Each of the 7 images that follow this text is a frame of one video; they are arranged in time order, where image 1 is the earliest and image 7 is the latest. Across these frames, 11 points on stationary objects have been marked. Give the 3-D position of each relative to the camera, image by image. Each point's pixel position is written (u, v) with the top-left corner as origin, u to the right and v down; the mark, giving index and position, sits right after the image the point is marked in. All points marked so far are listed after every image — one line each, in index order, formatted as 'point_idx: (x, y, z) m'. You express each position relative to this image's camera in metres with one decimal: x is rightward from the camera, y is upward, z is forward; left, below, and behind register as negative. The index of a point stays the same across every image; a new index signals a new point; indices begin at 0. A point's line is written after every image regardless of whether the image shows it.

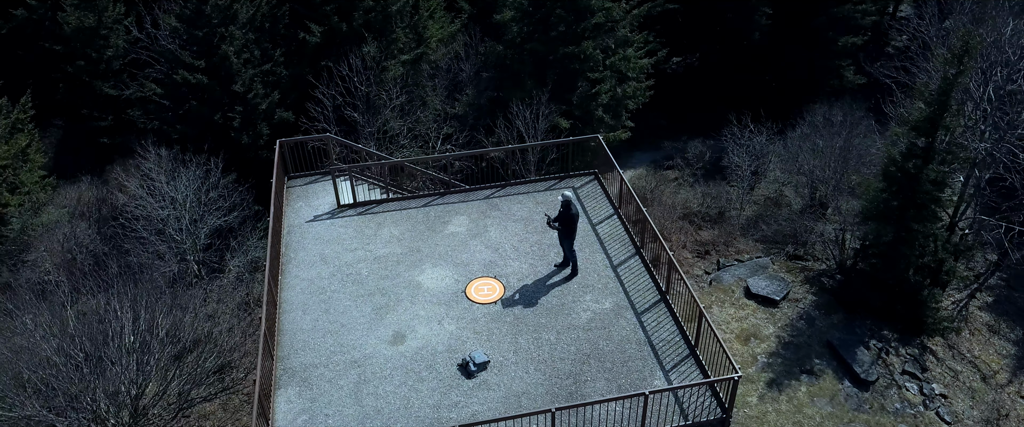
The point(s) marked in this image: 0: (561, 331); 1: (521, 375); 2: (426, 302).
0: (+0.8, -1.9, +12.1) m
1: (+0.1, -2.4, +11.4) m
2: (-1.5, -1.5, +12.7) m
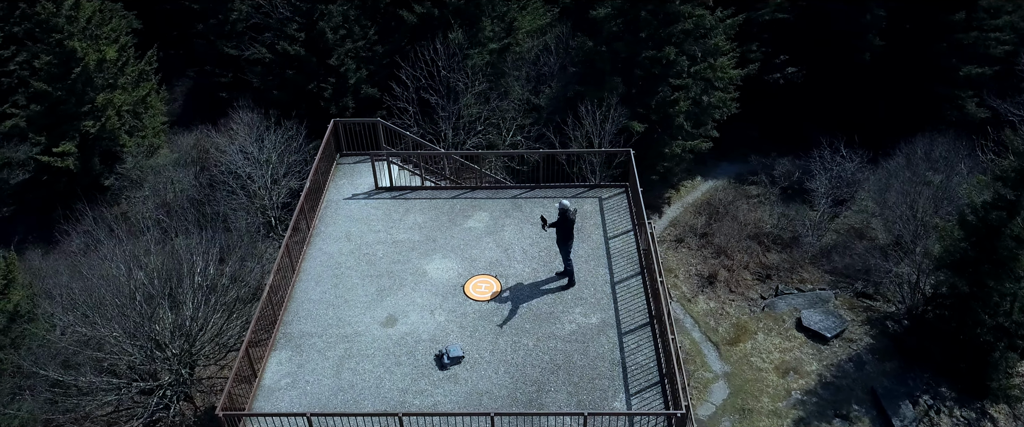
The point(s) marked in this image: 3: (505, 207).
0: (+0.5, -2.1, +12.5) m
1: (-0.4, -2.5, +11.9) m
2: (-1.6, -1.4, +13.5) m
3: (-0.1, +0.1, +15.4) m
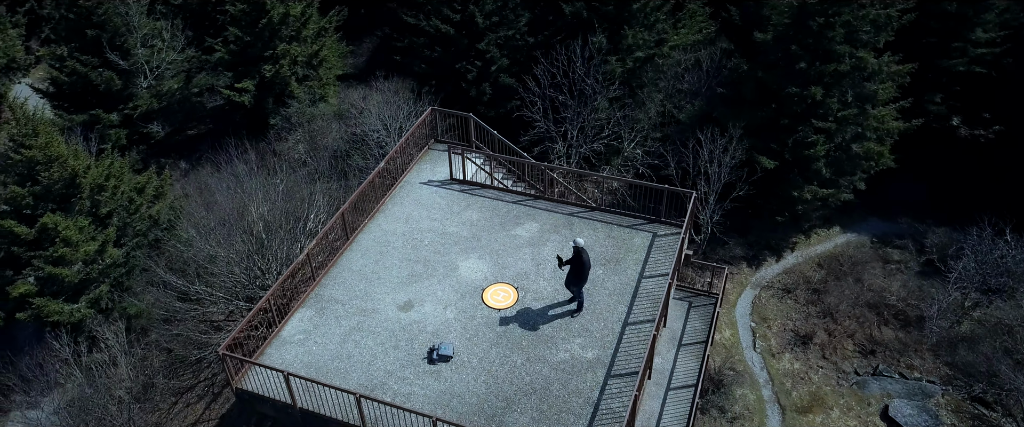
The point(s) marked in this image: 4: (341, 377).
0: (+0.3, -2.5, +12.8) m
1: (-0.7, -2.7, +12.5) m
2: (-1.2, -1.4, +14.2) m
3: (+1.0, -0.2, +15.6) m
4: (-2.9, -2.7, +12.6) m
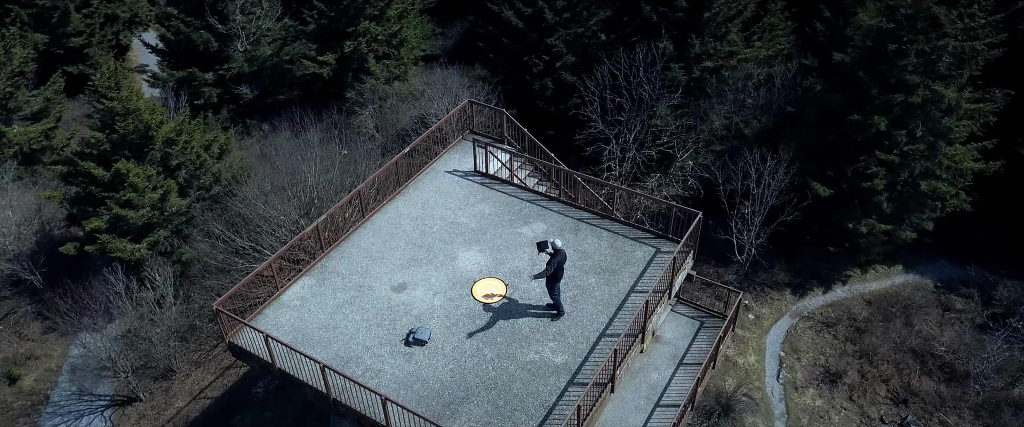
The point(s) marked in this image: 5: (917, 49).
0: (-0.2, -2.5, +13.1) m
1: (-1.3, -2.6, +13.0) m
2: (-1.3, -1.2, +14.8) m
3: (+1.1, -0.3, +15.8) m
4: (-3.4, -2.3, +13.4) m
5: (+10.5, +4.3, +19.7) m
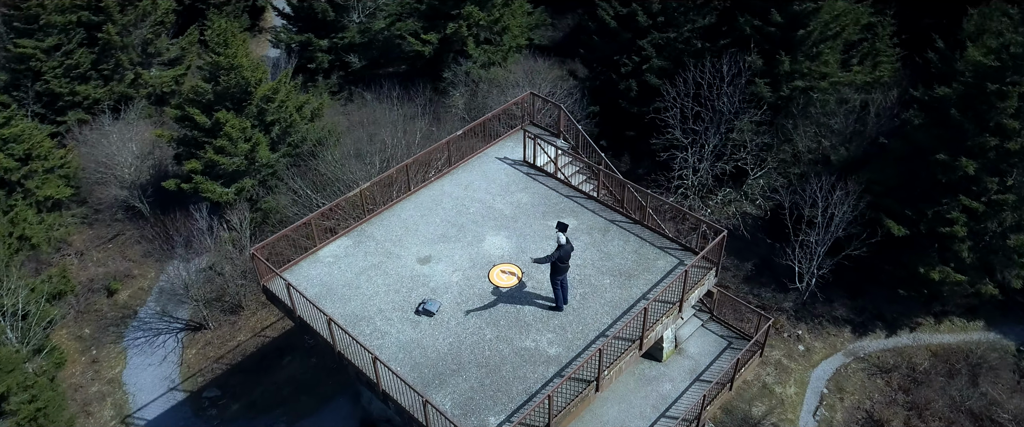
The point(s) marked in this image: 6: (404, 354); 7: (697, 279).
0: (-0.2, -2.2, +13.7) m
1: (-1.4, -2.3, +13.7) m
2: (-0.9, -0.8, +15.5) m
3: (+1.8, -0.2, +16.1) m
4: (-3.3, -1.7, +14.5) m
5: (+12.2, +2.9, +18.3) m
6: (-1.9, -2.5, +13.4) m
7: (+3.6, -1.3, +14.6) m
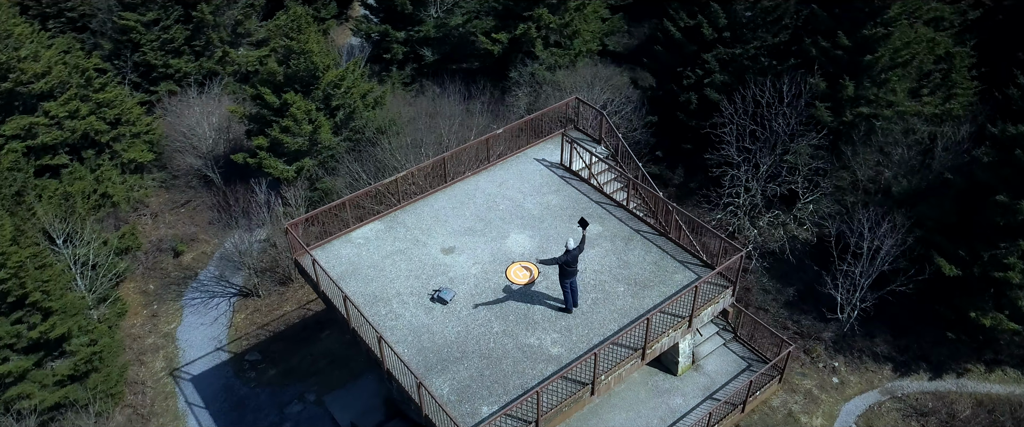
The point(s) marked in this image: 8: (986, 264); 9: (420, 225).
0: (-0.1, -2.2, +14.1) m
1: (-1.2, -2.1, +14.3) m
2: (-0.4, -0.7, +15.9) m
3: (+2.3, -0.4, +16.2) m
4: (-3.0, -1.4, +15.2) m
5: (+13.2, +1.7, +17.3) m
6: (-1.8, -2.3, +14.0) m
7: (+3.8, -1.6, +14.6) m
8: (+12.2, -1.3, +19.4) m
9: (-2.0, -0.3, +16.6) m
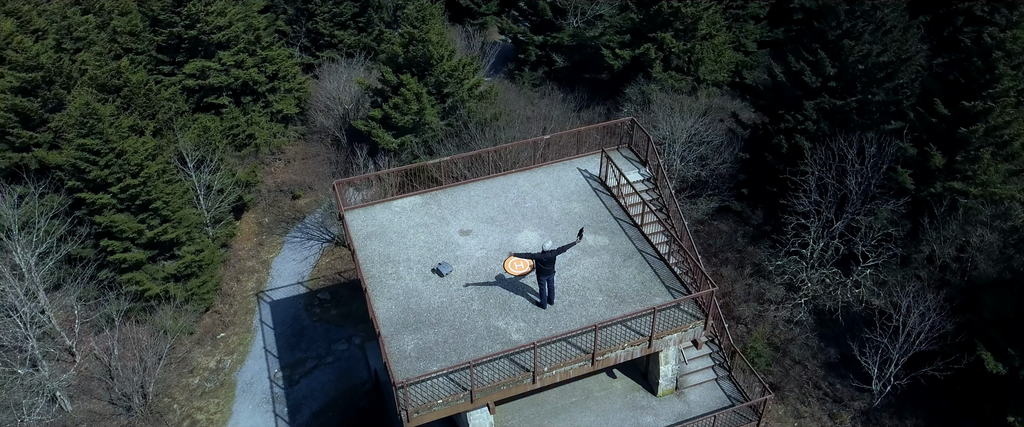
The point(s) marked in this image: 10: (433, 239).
0: (-0.6, -2.0, +15.7) m
1: (-1.6, -1.7, +16.1) m
2: (-0.2, -0.6, +17.5) m
3: (+2.5, -0.8, +17.2) m
4: (-2.9, -0.7, +17.5) m
5: (+13.6, -0.9, +15.6) m
6: (-2.3, -1.8, +16.0) m
7: (+3.4, -2.2, +15.2) m
8: (+12.5, -3.7, +17.9) m
9: (-1.5, +0.2, +18.6) m
10: (-1.8, -0.6, +17.6) m
